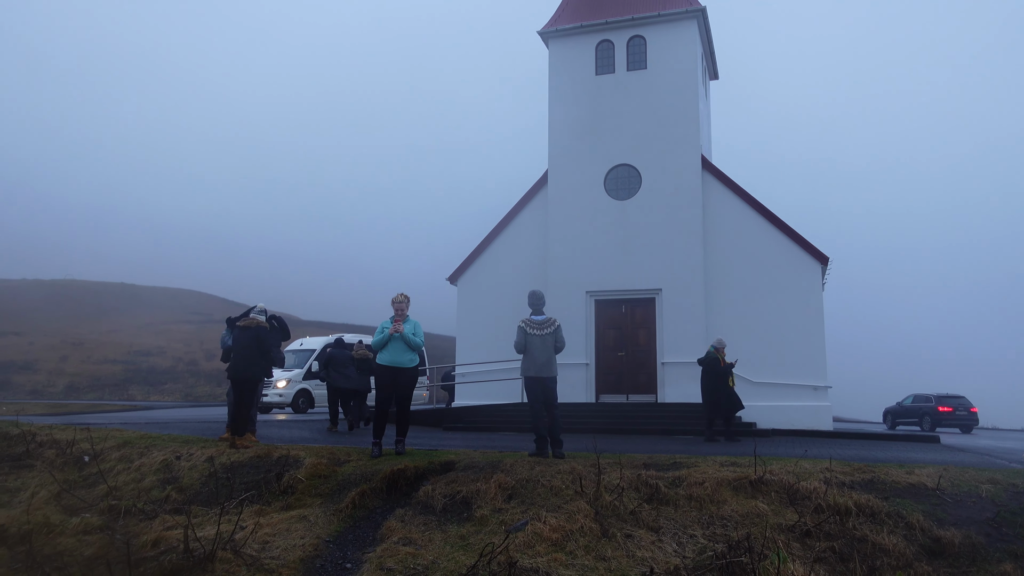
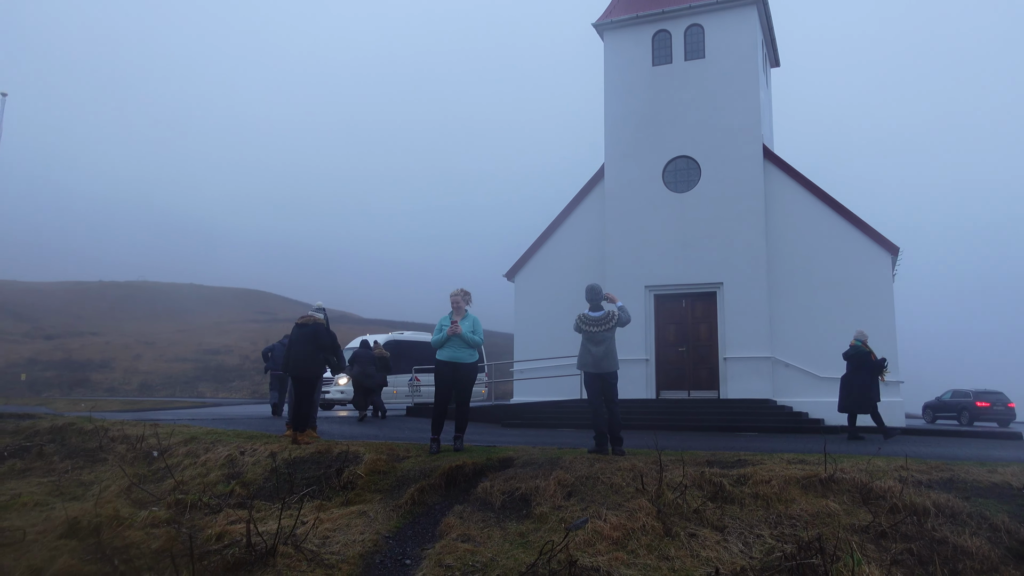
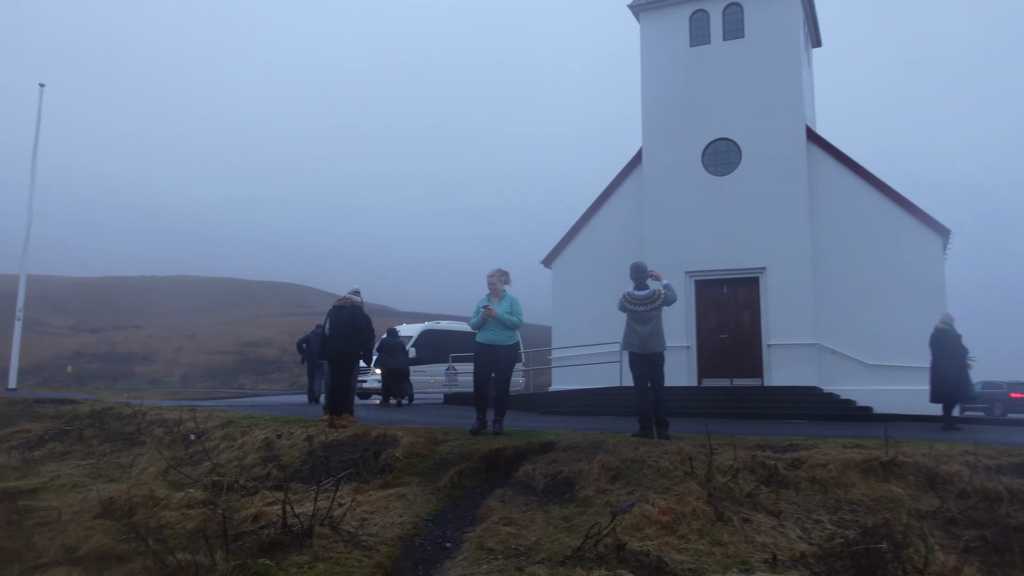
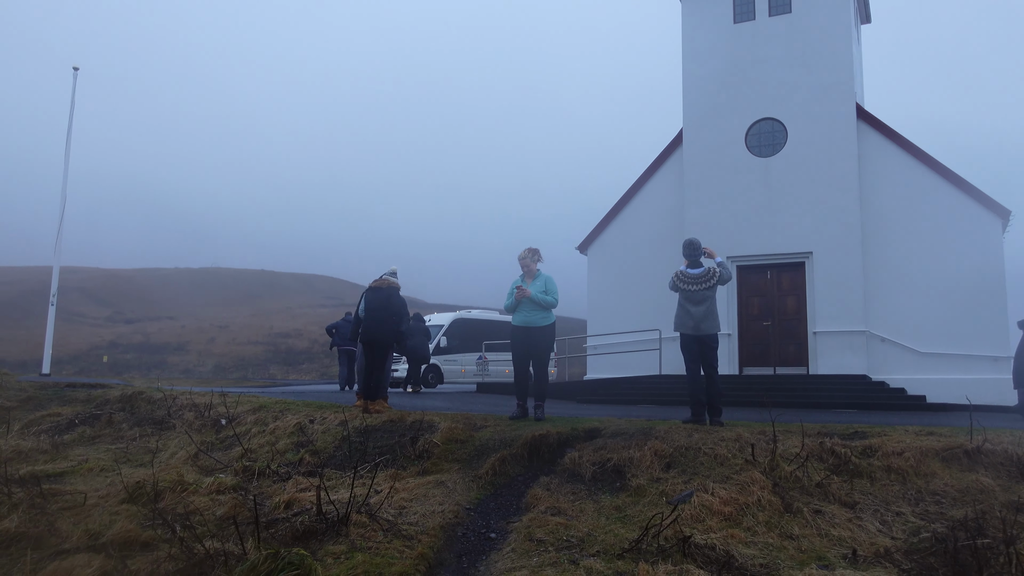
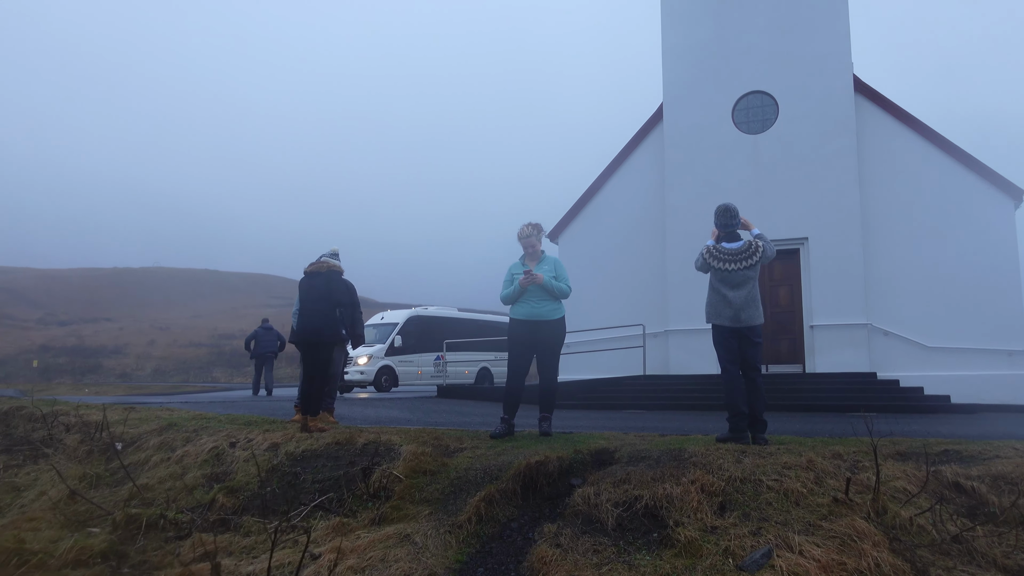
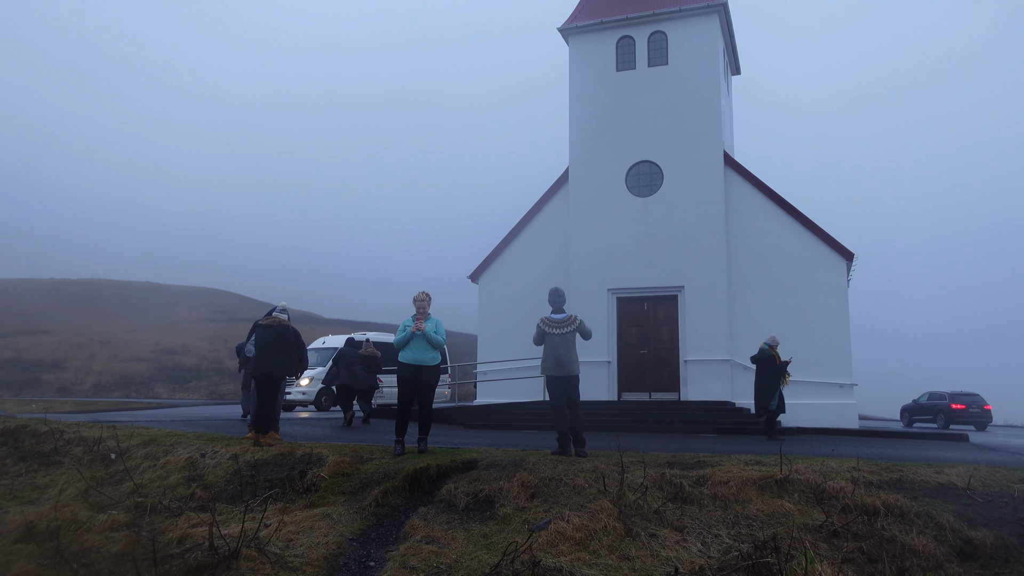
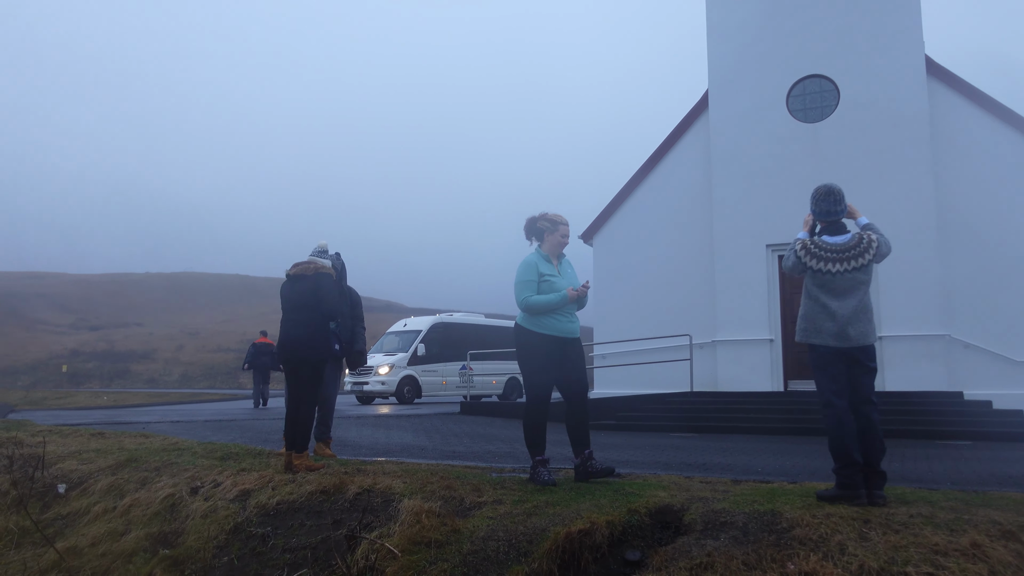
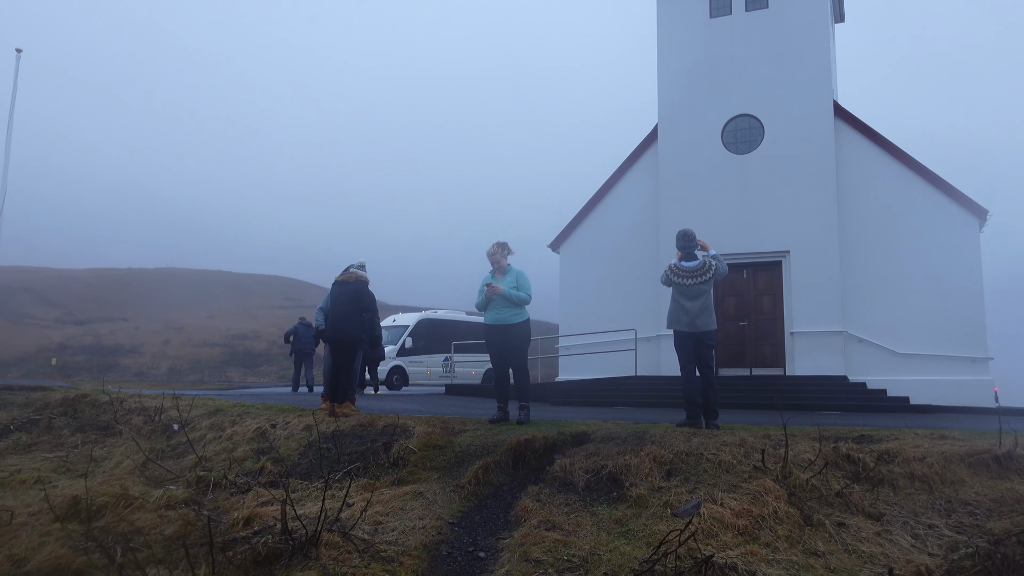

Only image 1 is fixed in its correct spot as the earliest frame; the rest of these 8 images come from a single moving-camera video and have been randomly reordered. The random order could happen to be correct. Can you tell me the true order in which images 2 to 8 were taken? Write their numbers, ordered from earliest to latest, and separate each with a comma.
6, 2, 3, 4, 8, 5, 7
